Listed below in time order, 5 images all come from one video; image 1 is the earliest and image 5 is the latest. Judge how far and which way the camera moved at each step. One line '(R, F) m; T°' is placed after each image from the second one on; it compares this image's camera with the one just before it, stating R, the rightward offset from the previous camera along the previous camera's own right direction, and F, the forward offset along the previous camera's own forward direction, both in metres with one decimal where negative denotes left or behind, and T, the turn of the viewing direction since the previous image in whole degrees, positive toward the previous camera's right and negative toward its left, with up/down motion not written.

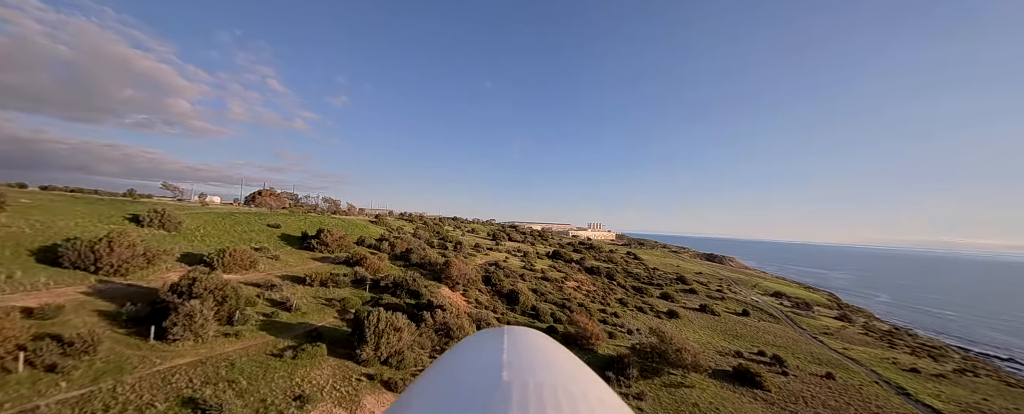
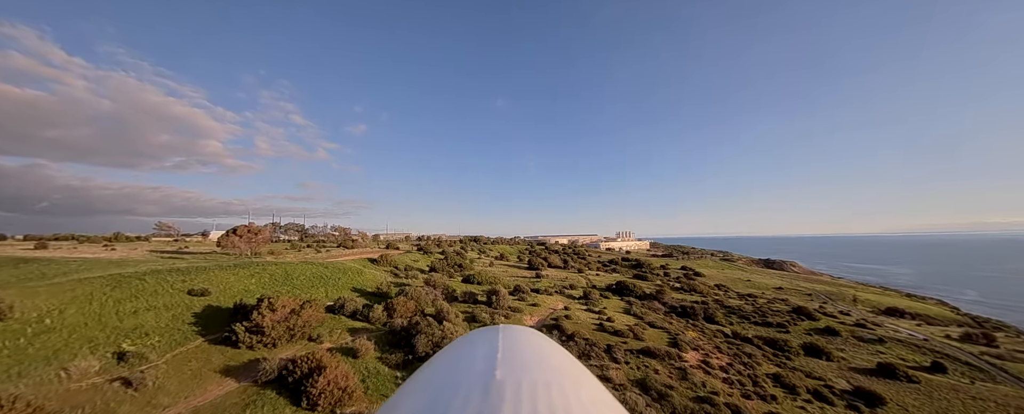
(-3.1, +13.0) m; -3°
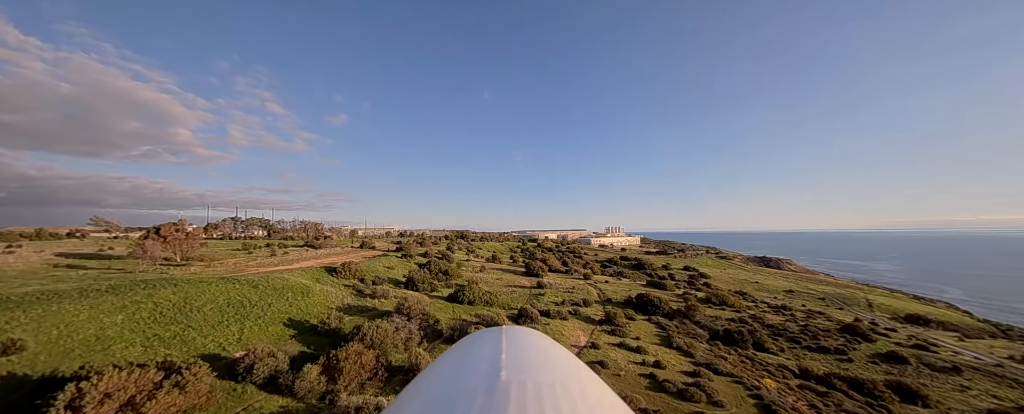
(-1.2, +7.4) m; +2°
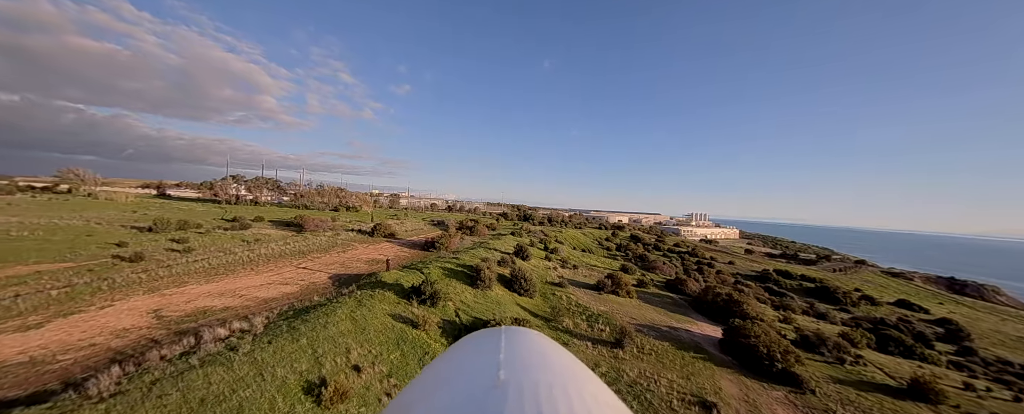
(-6.9, +25.1) m; -9°
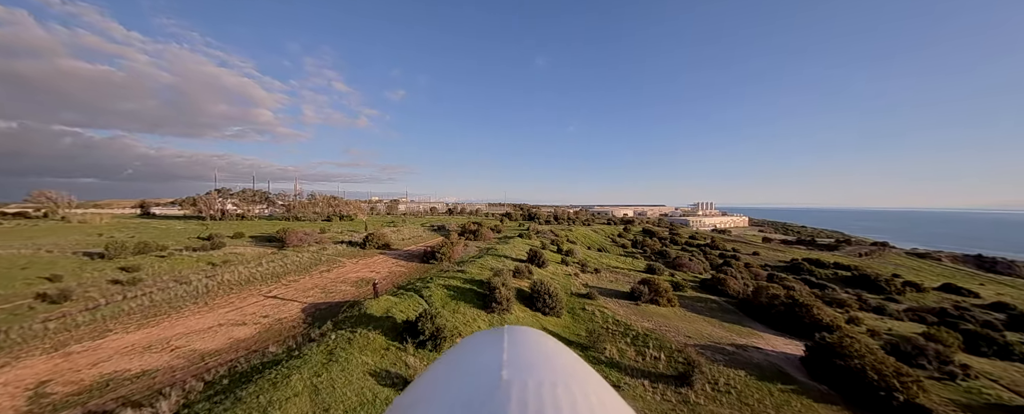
(-0.7, +3.6) m; 0°
